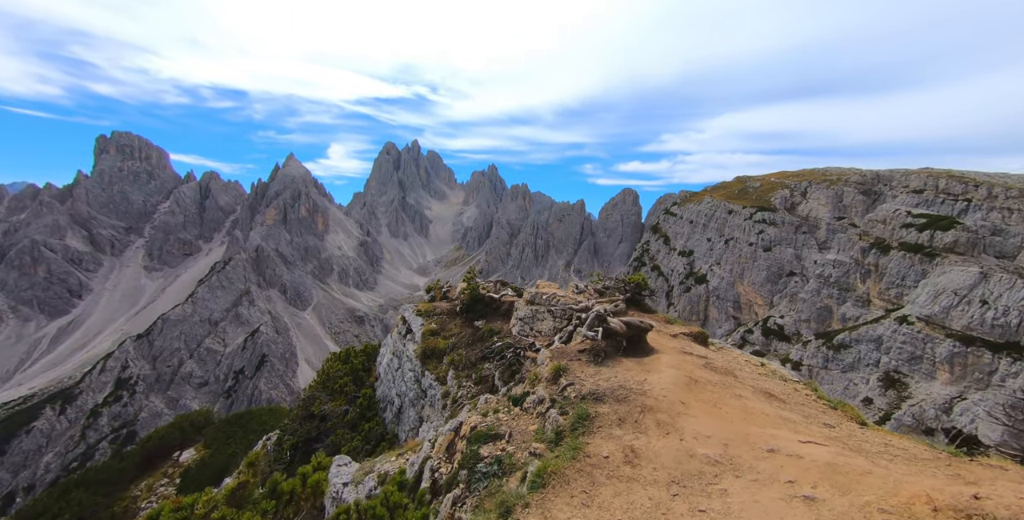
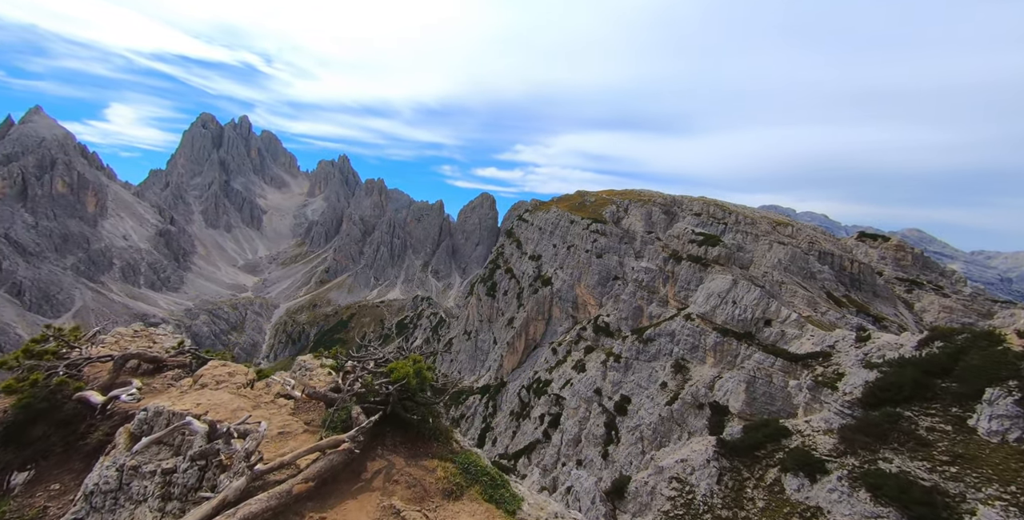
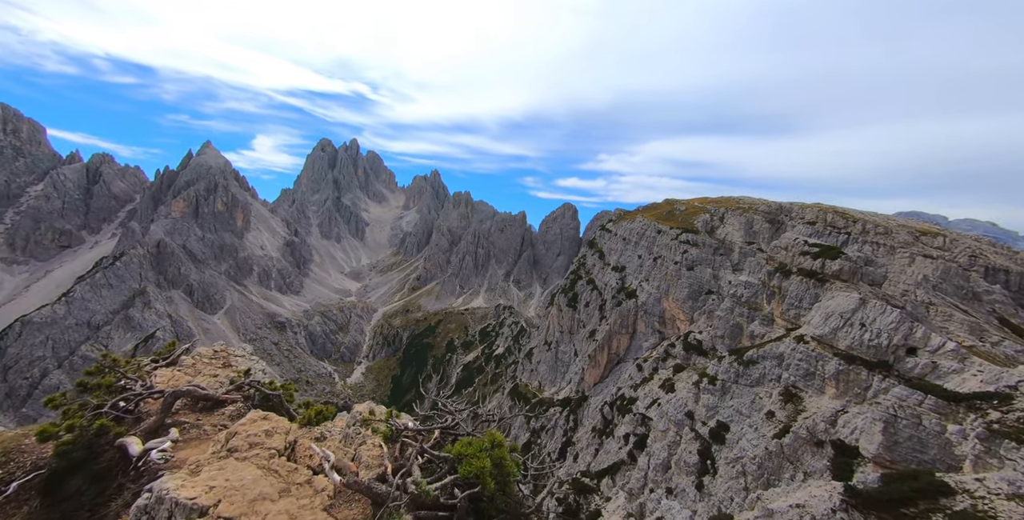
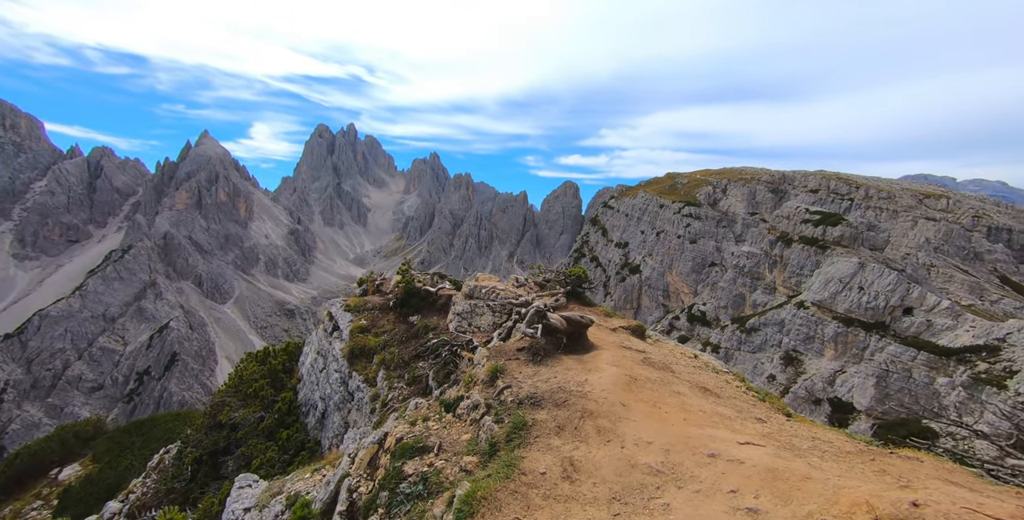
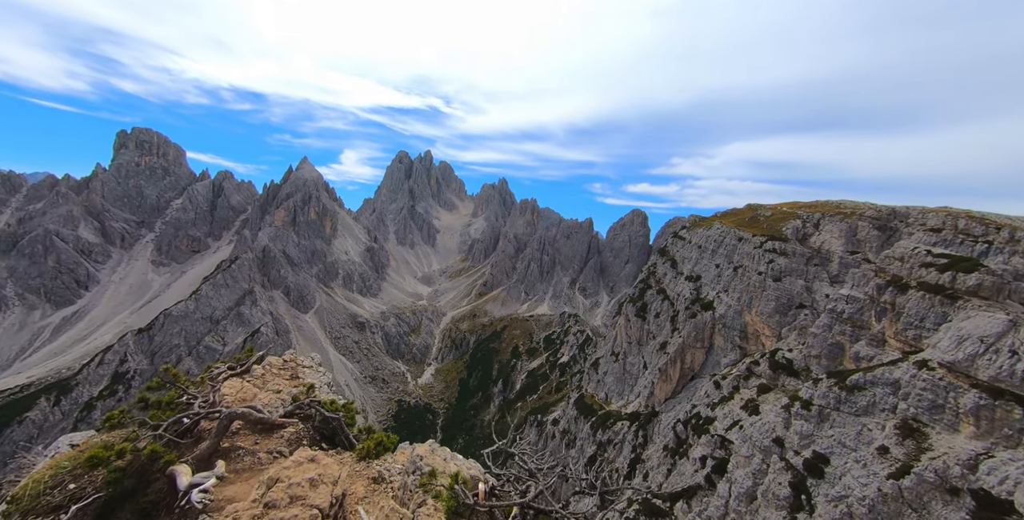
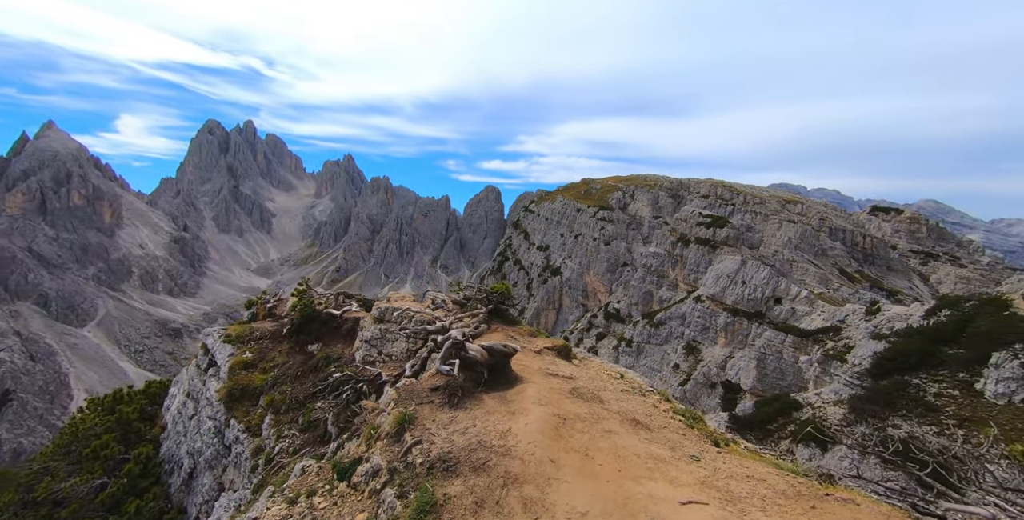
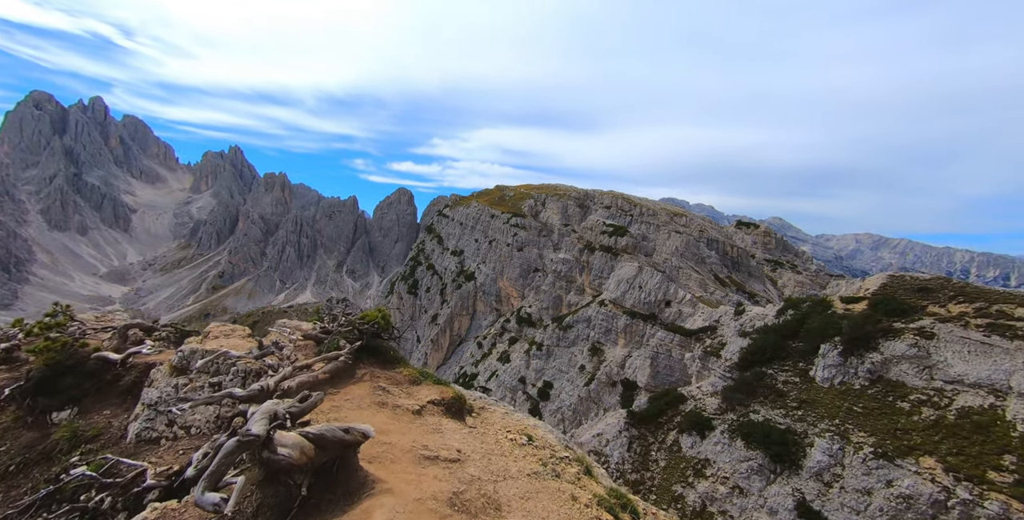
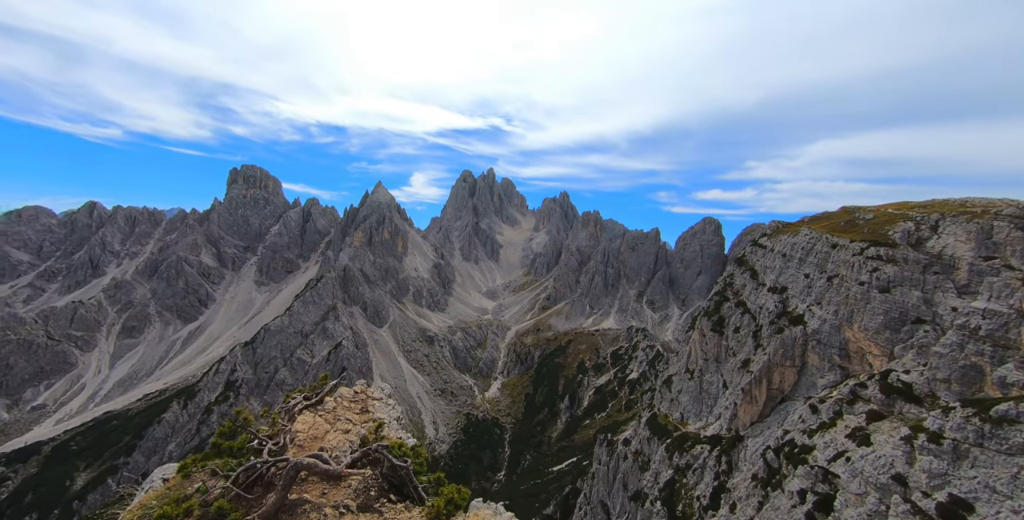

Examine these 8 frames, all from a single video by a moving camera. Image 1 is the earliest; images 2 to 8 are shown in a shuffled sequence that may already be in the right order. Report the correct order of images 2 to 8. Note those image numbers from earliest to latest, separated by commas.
4, 6, 7, 2, 3, 5, 8
